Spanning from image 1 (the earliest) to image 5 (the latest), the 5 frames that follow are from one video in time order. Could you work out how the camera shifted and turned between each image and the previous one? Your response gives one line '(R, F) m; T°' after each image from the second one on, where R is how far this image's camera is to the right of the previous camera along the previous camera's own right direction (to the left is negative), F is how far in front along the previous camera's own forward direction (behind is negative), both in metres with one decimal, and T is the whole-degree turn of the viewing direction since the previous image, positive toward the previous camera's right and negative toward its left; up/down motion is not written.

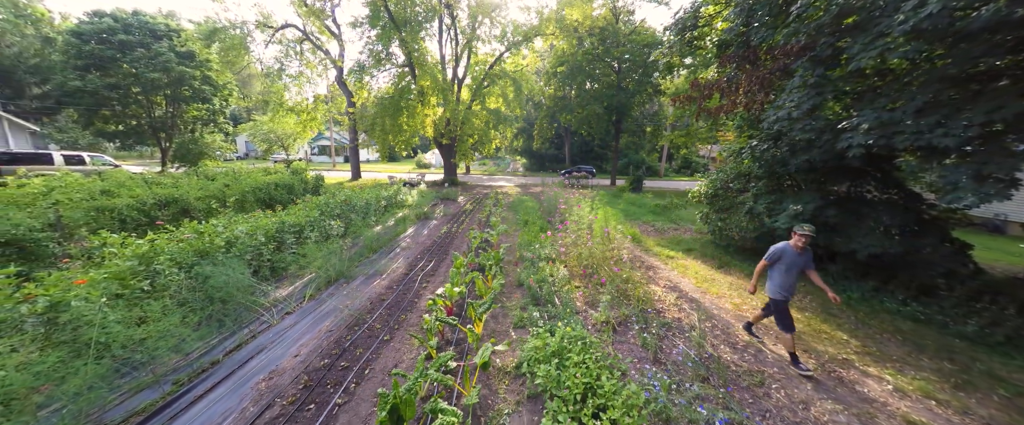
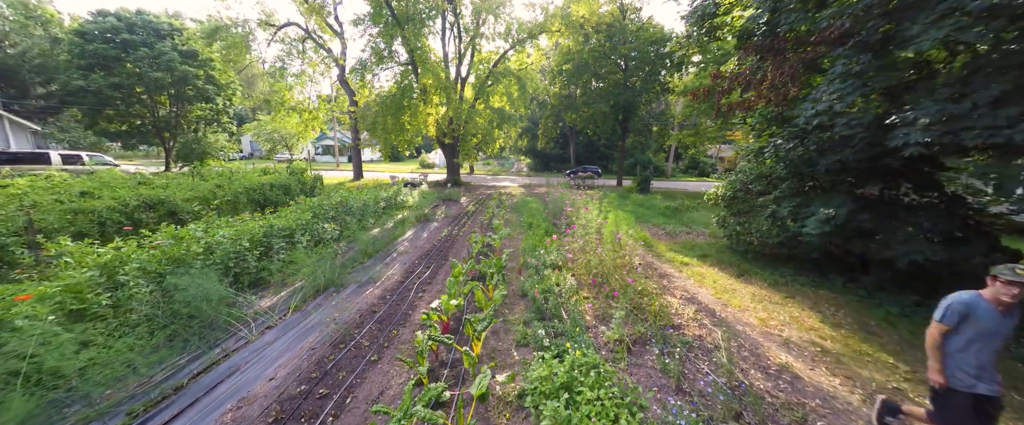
(0.0, +0.4) m; -1°
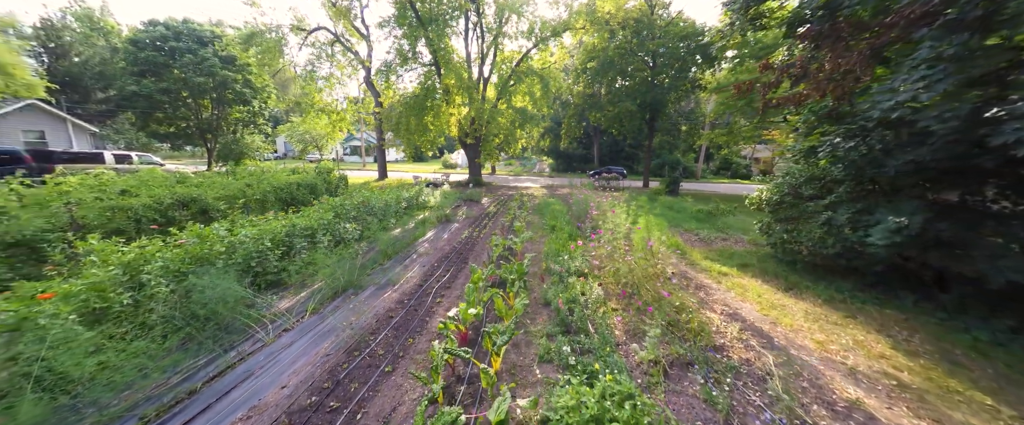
(0.0, +0.3) m; -4°
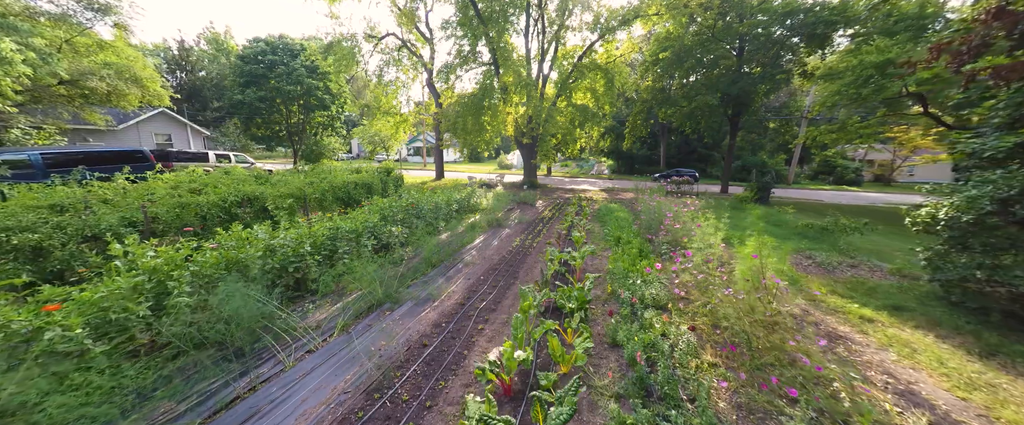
(-0.1, +0.8) m; -10°
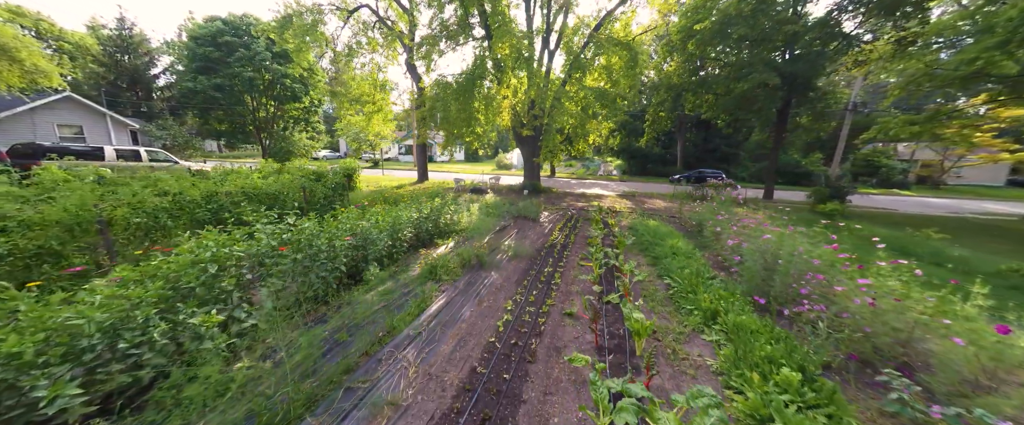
(+0.2, +3.5) m; 0°
